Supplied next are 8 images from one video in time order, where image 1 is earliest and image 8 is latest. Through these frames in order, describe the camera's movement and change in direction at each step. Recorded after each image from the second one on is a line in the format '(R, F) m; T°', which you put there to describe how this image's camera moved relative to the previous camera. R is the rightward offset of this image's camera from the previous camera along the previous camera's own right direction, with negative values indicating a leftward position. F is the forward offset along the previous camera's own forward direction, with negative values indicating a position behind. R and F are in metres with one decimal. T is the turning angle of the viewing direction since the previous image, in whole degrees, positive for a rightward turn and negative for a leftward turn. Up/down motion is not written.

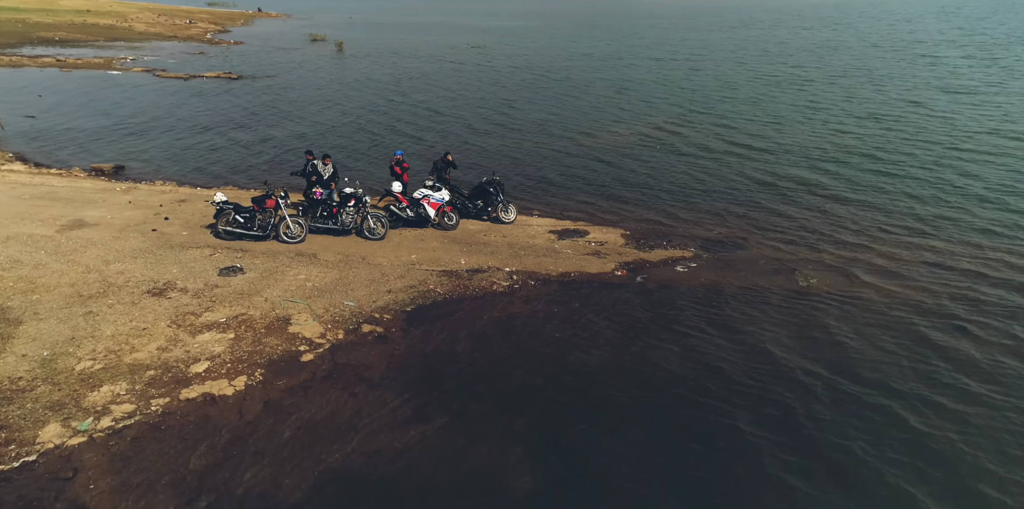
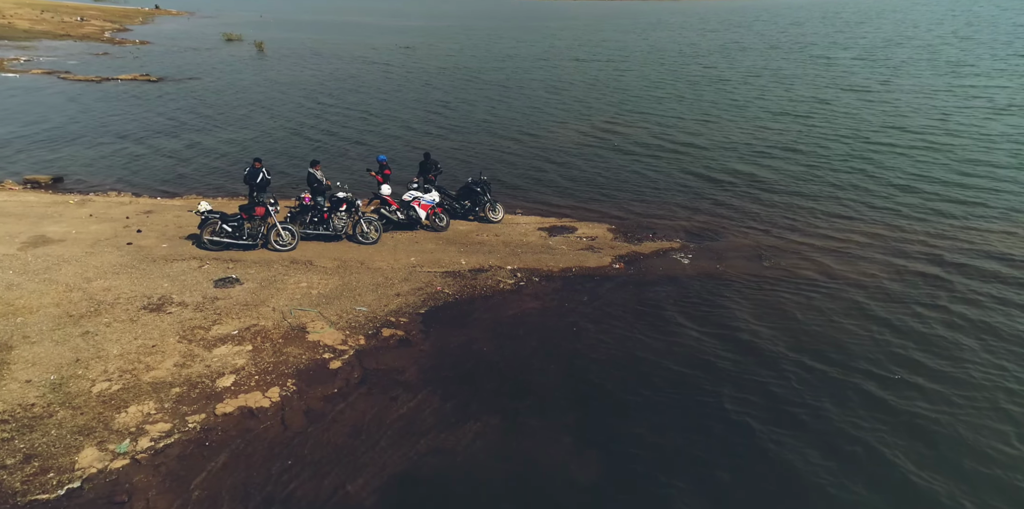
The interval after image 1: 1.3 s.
(-1.9, -0.3) m; +7°
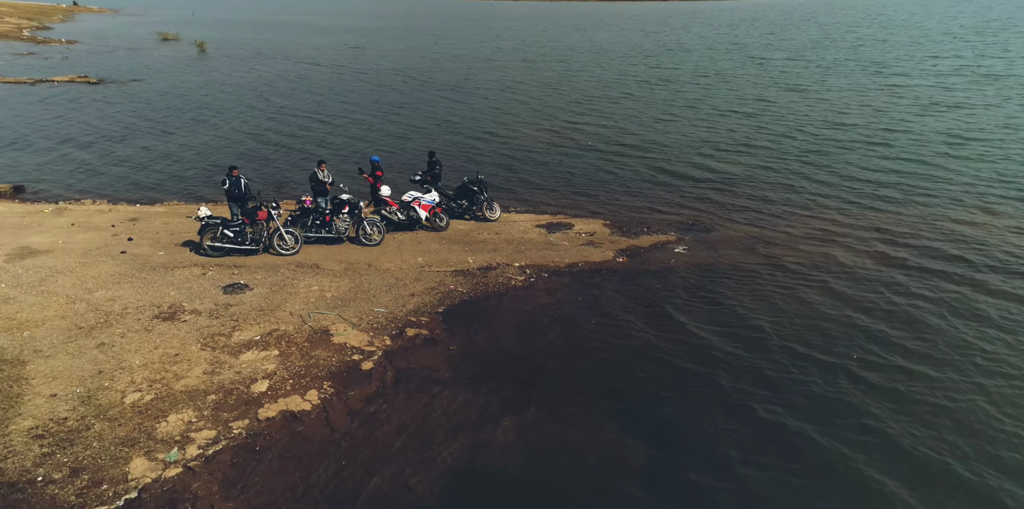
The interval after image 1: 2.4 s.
(-1.5, -0.3) m; +5°
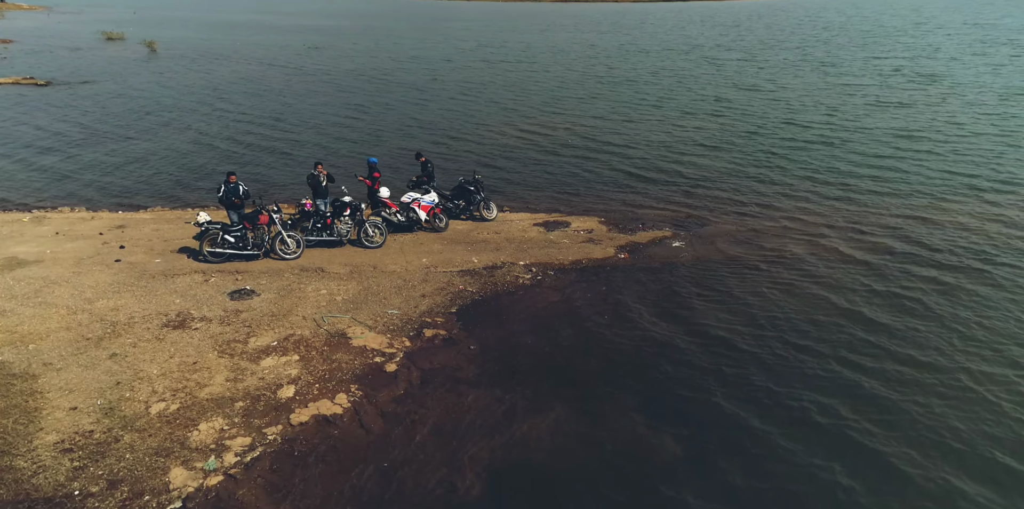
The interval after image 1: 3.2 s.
(-1.2, -0.2) m; +4°
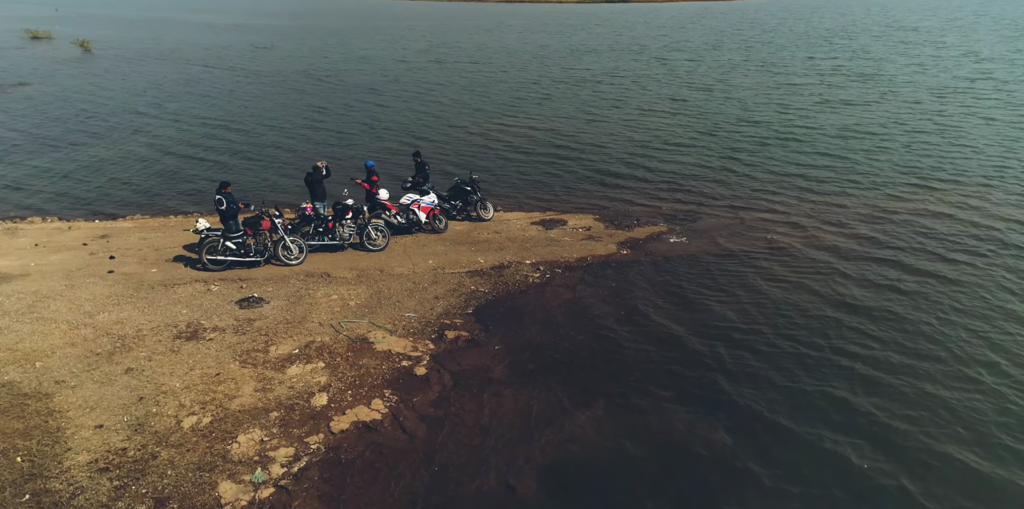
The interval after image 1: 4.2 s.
(-1.4, 0.0) m; +5°
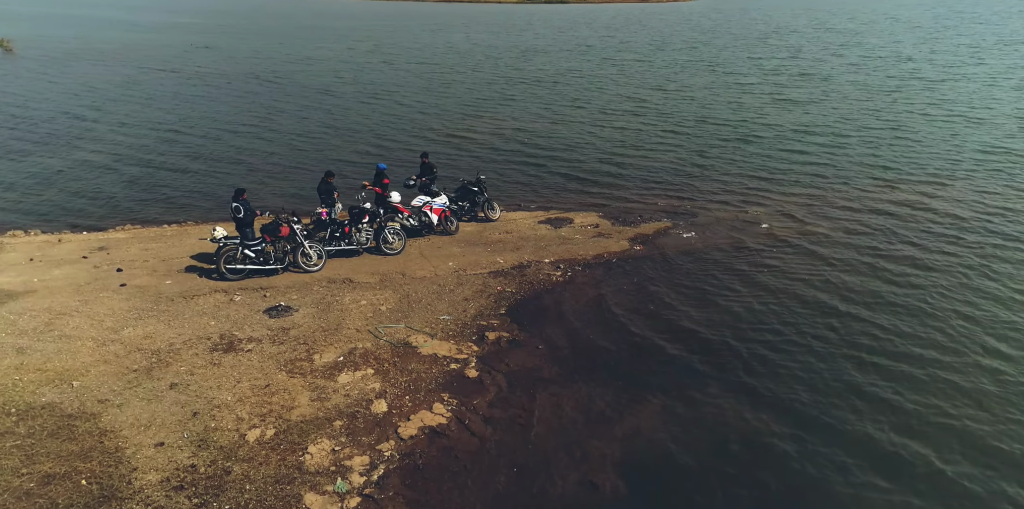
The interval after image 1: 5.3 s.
(-1.9, -0.1) m; +5°
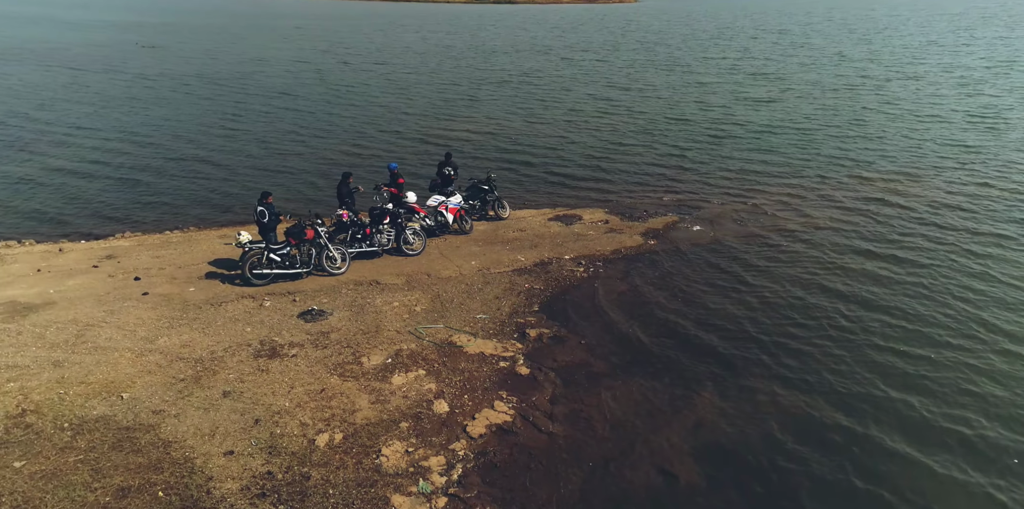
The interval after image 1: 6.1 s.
(-1.7, 0.0) m; +4°
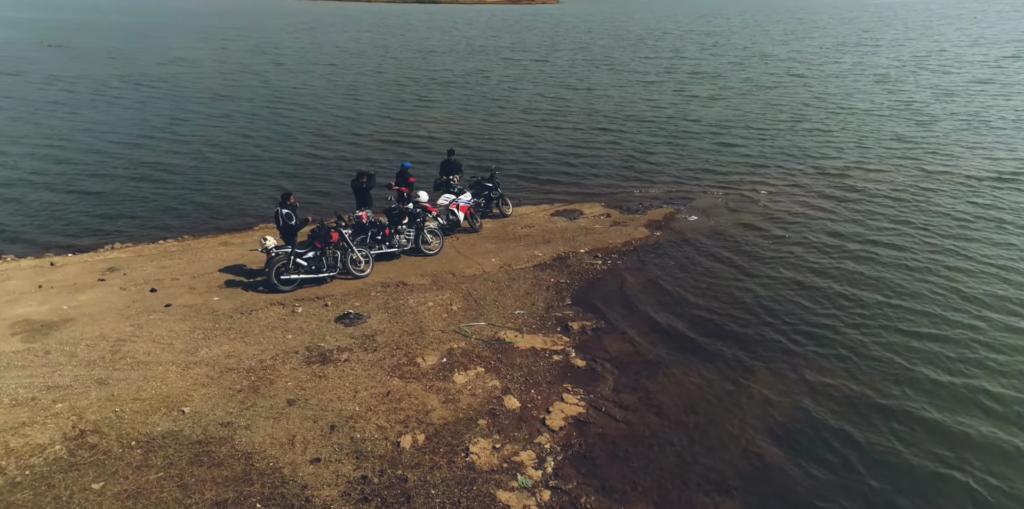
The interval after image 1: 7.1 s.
(-2.1, +0.1) m; +6°
